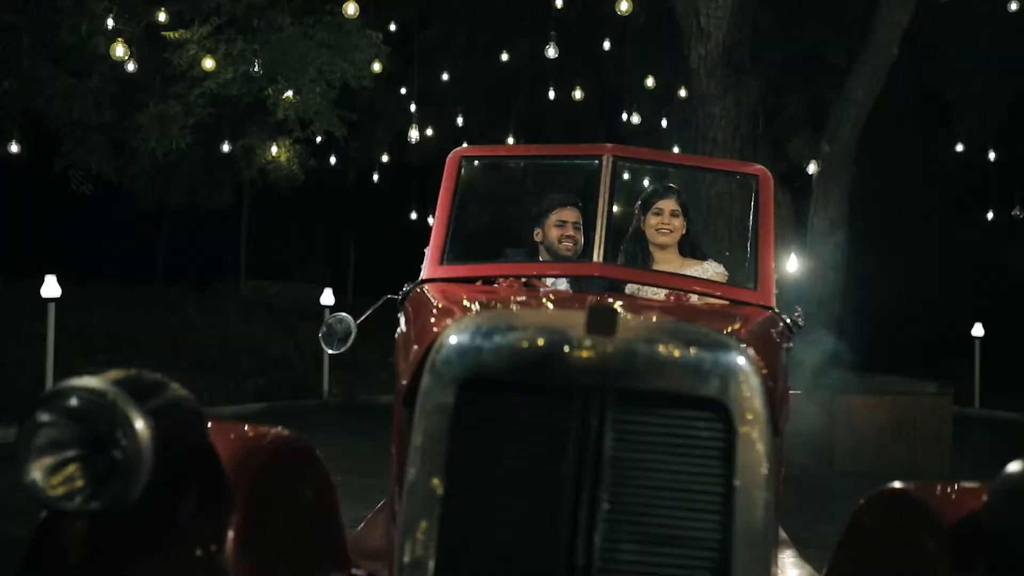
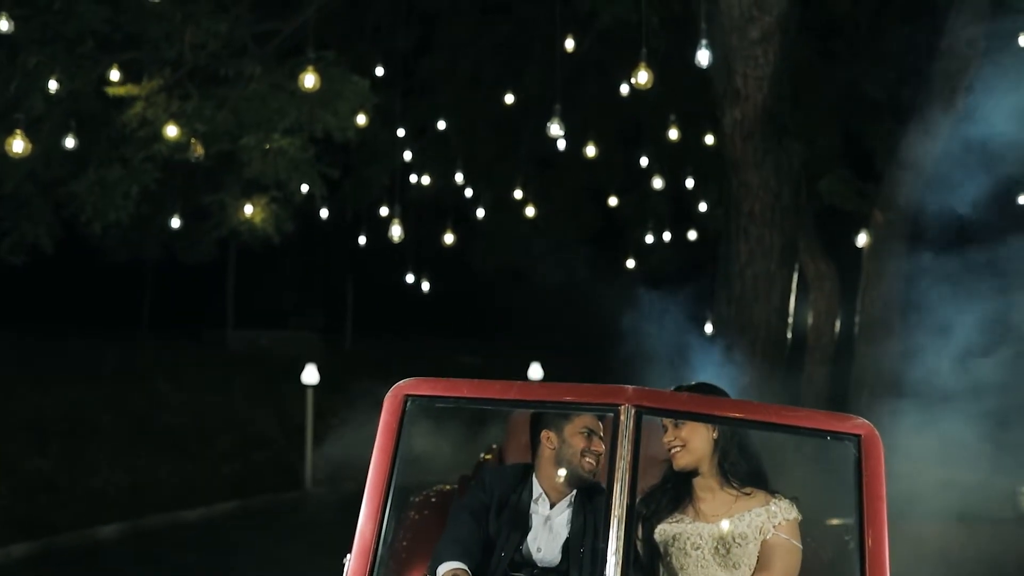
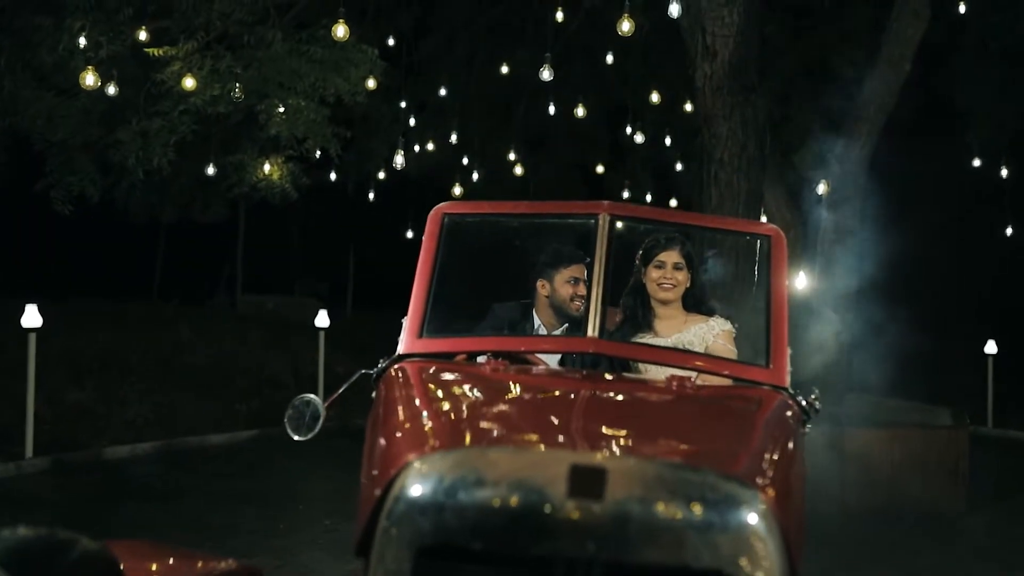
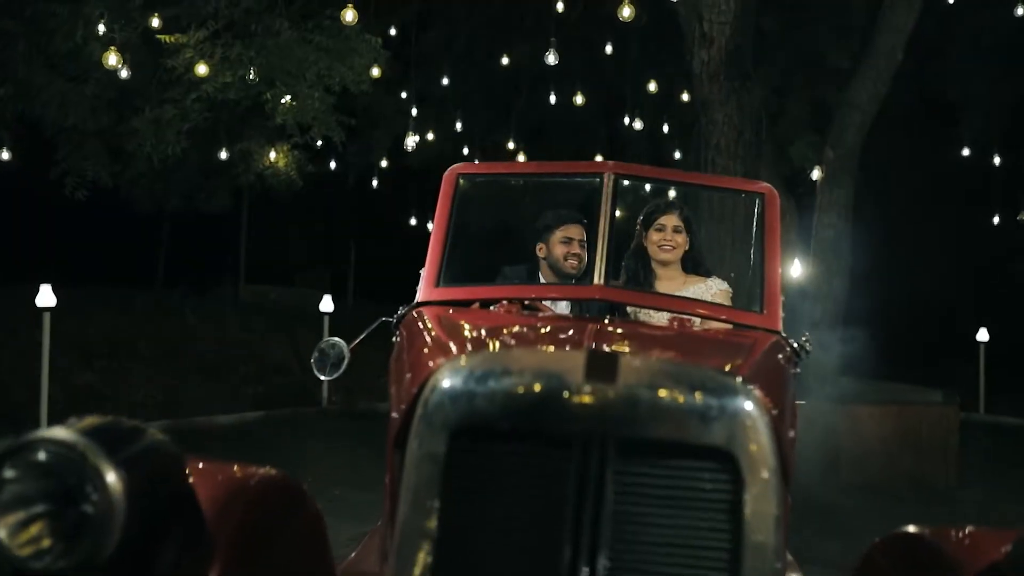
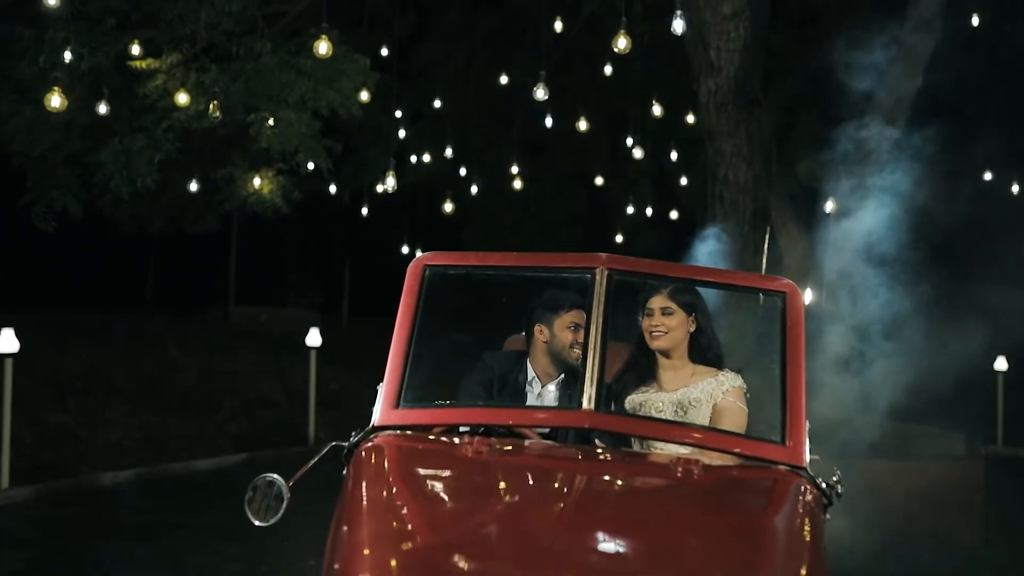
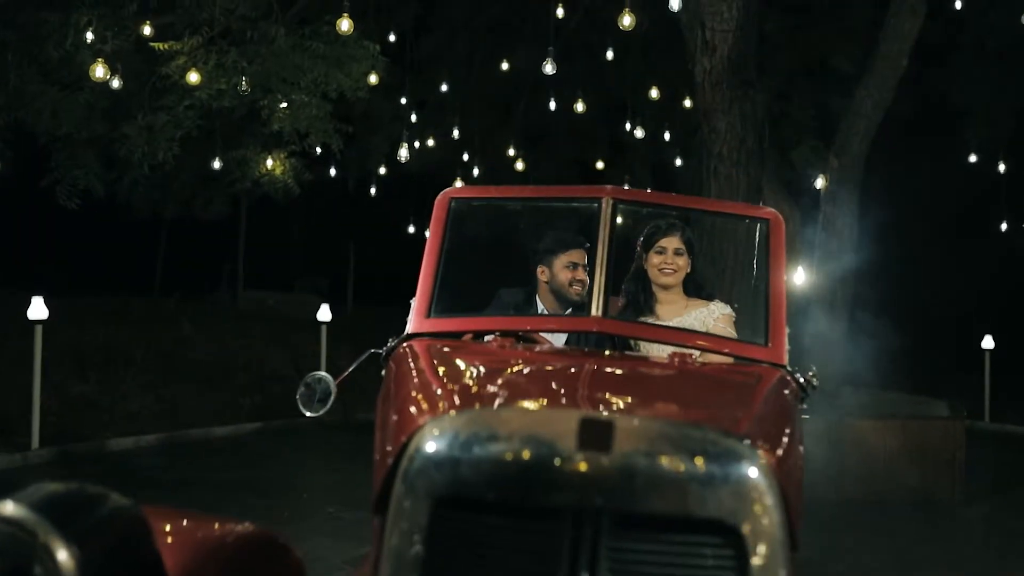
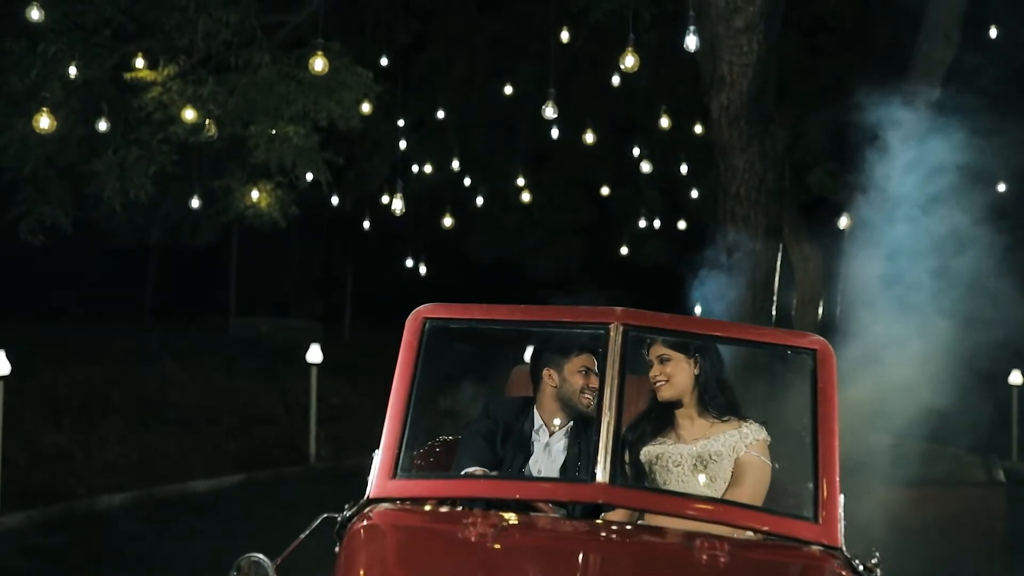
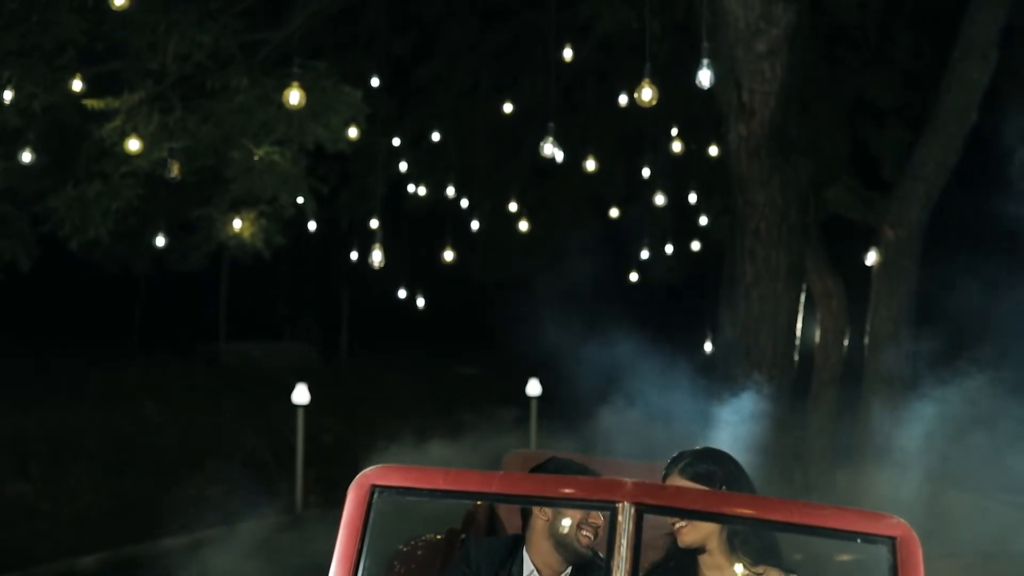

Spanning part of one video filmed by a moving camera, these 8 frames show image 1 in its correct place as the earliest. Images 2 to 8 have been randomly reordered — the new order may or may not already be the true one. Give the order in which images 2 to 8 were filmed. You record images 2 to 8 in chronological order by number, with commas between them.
4, 6, 3, 5, 7, 2, 8
